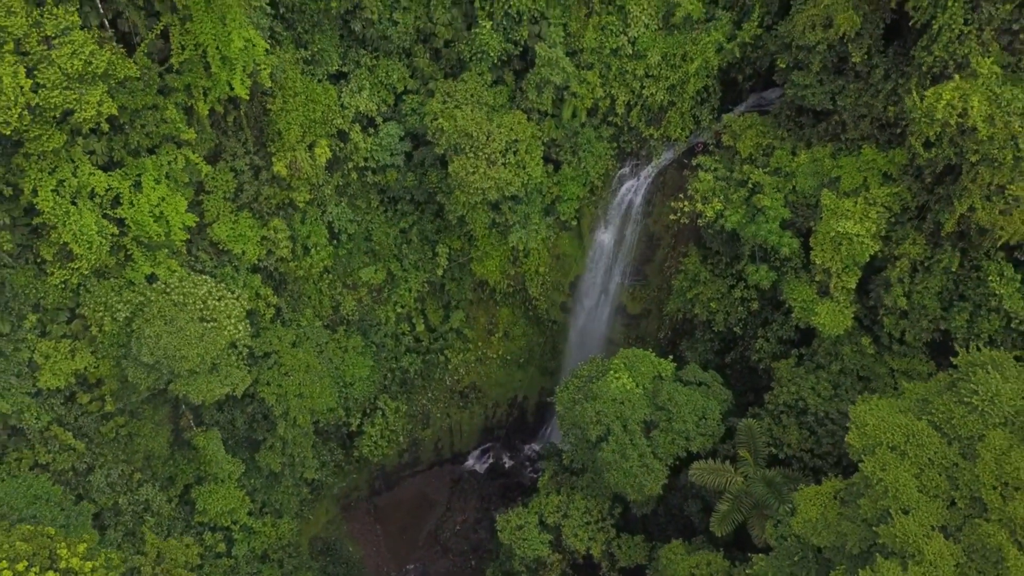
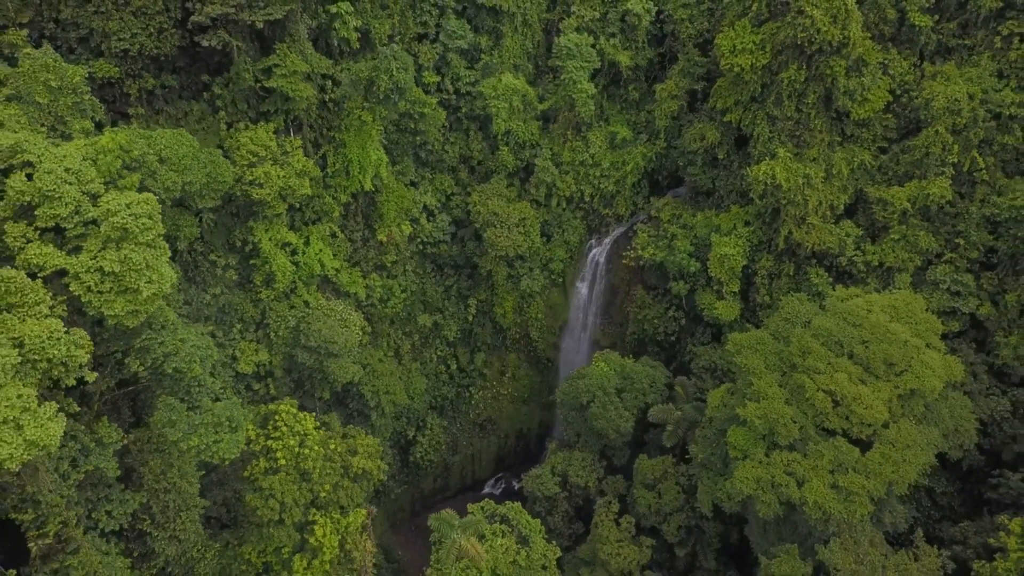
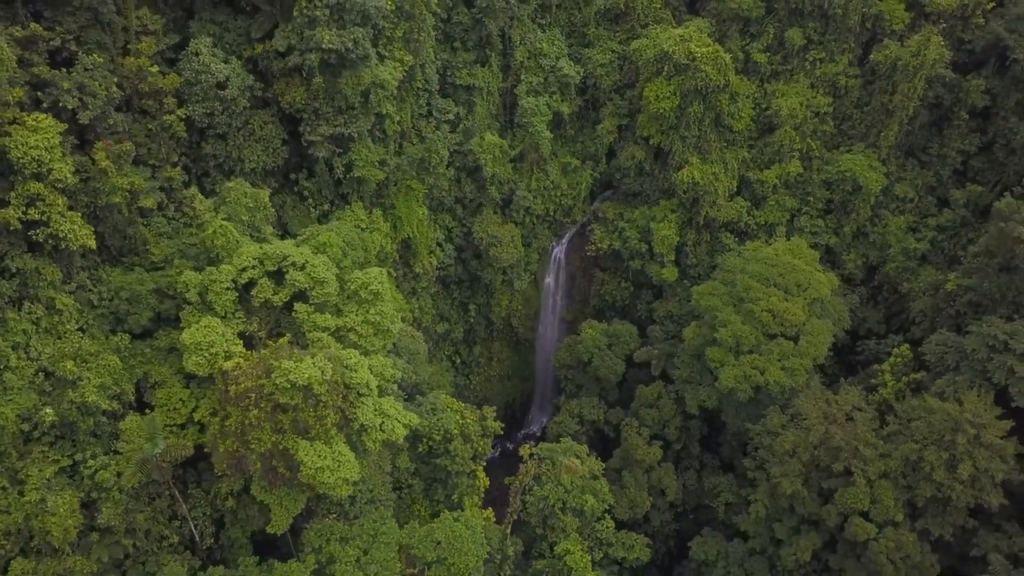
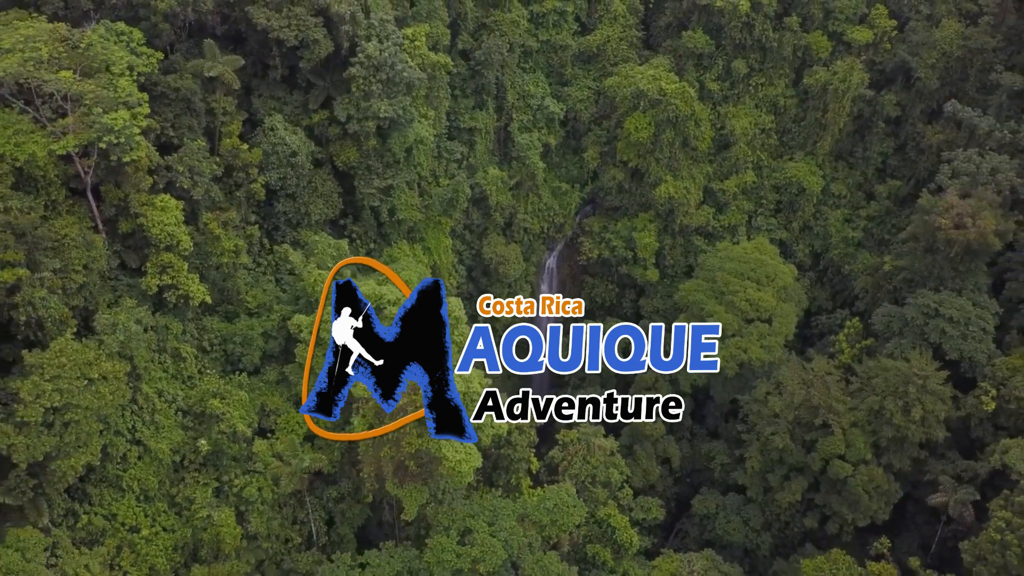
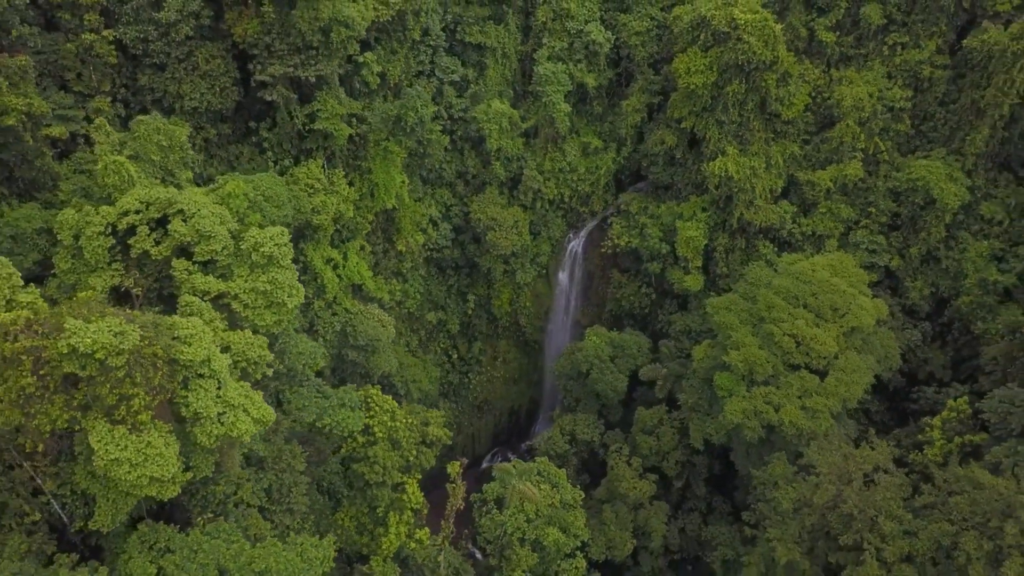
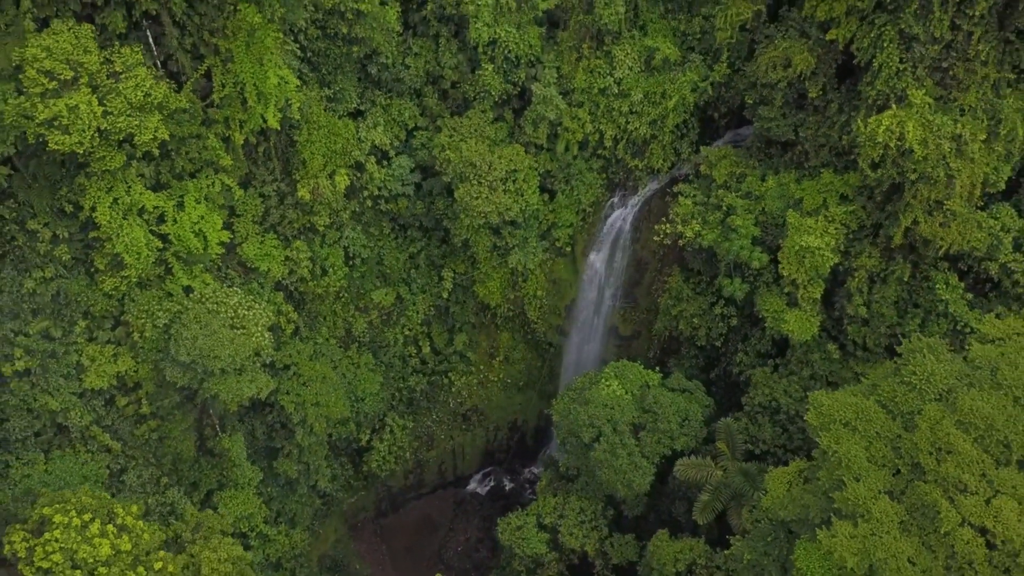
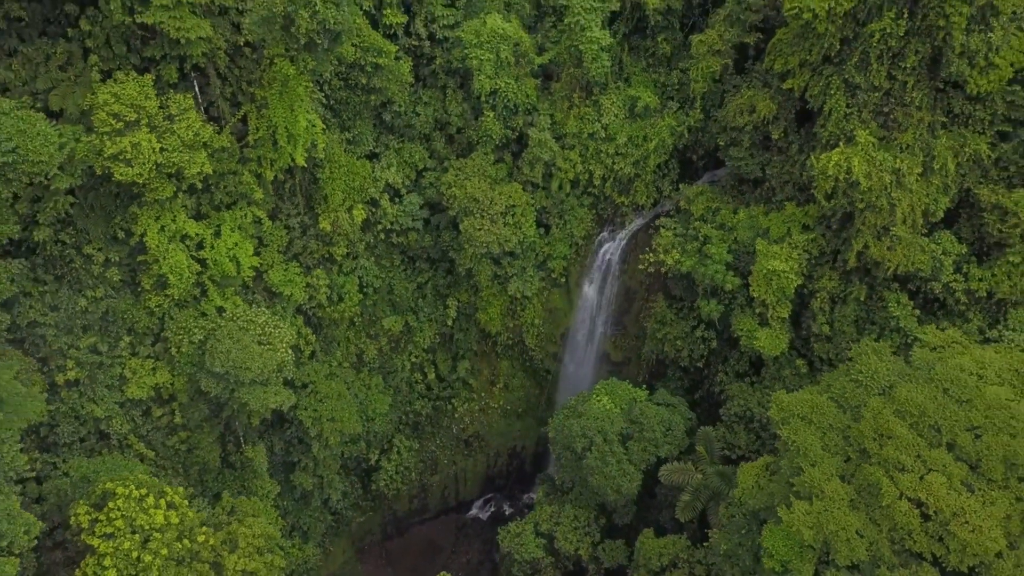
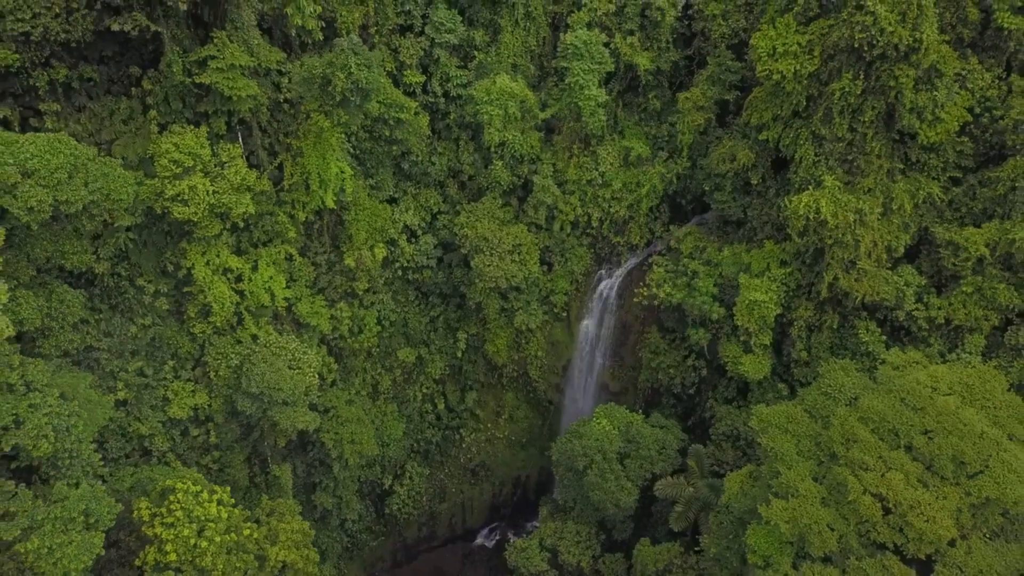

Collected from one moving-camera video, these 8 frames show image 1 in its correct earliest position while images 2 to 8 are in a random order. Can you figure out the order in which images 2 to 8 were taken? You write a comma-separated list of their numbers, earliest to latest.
6, 7, 8, 2, 5, 3, 4
